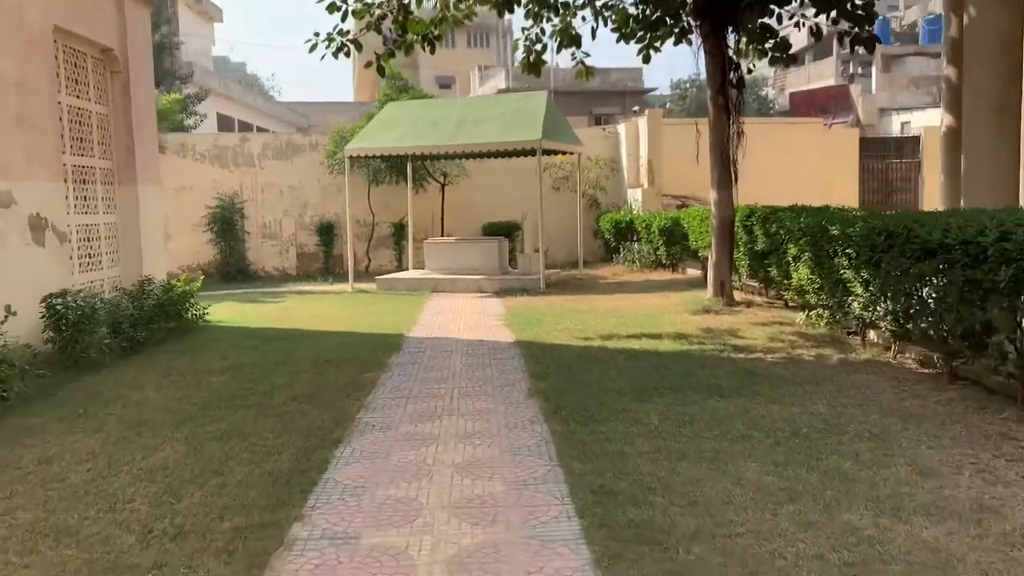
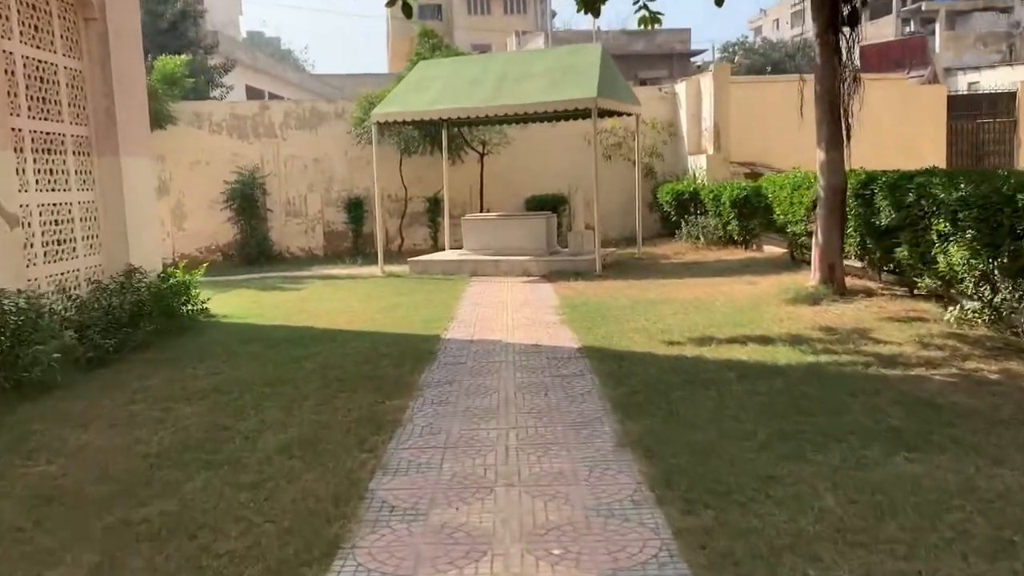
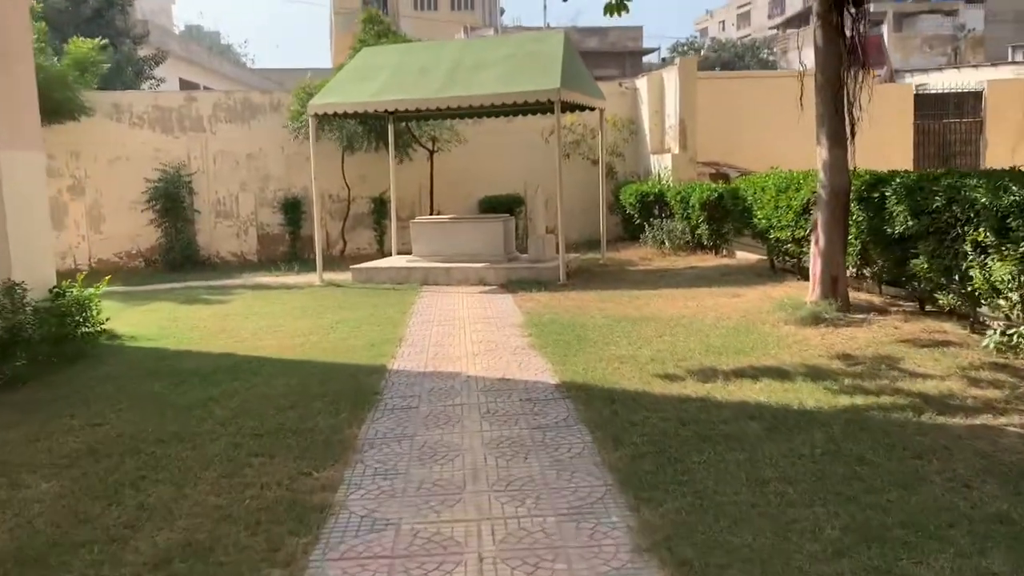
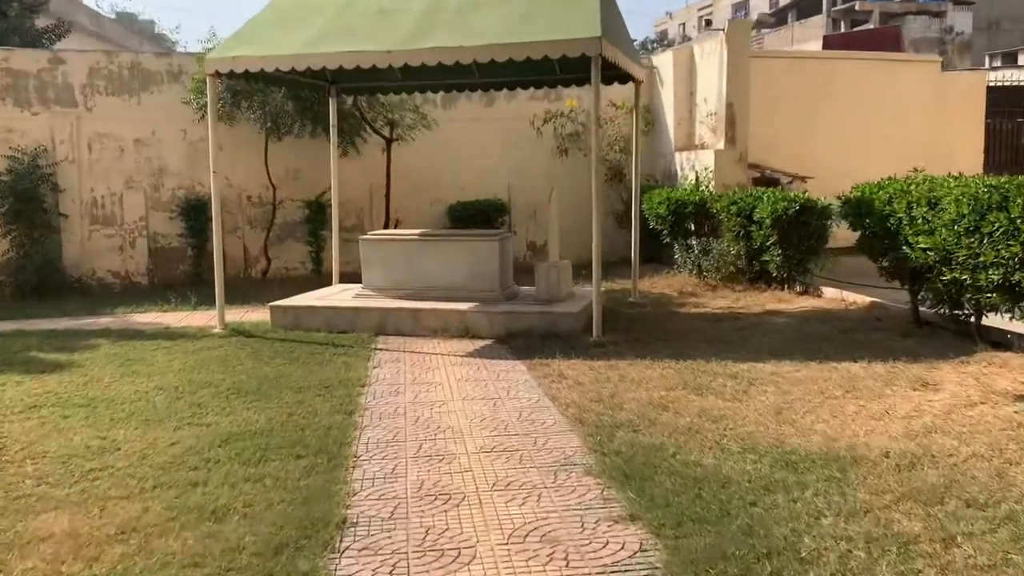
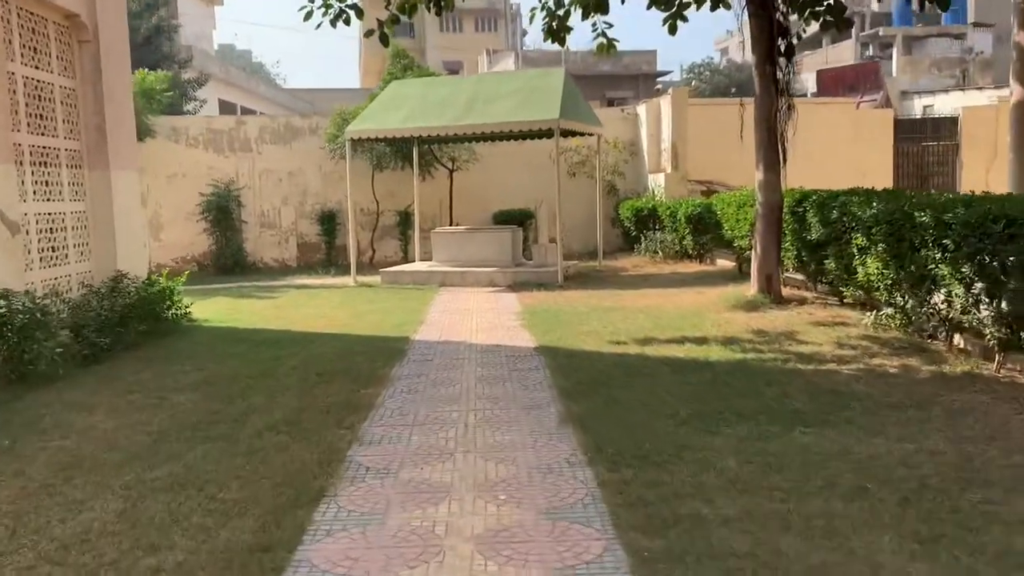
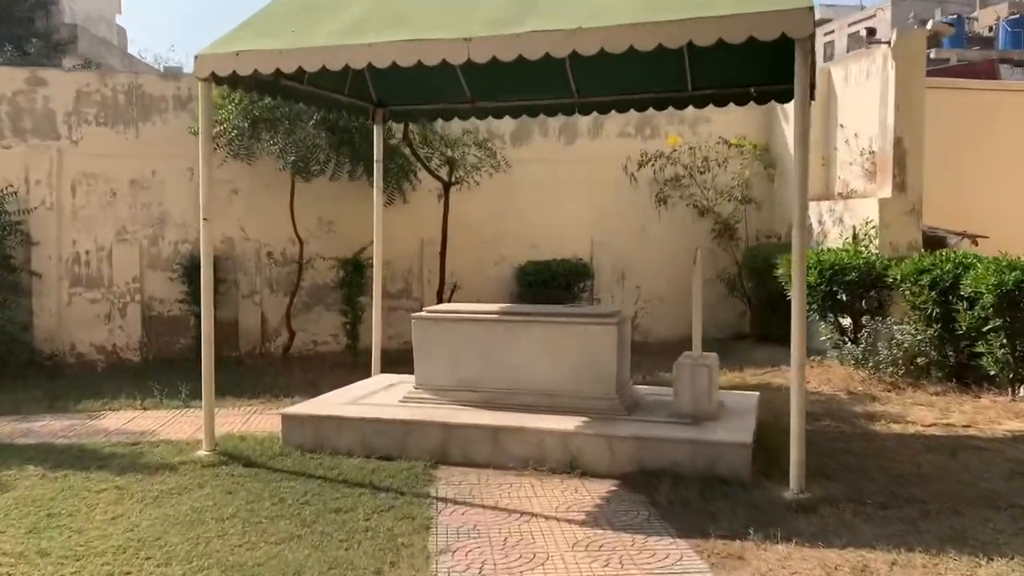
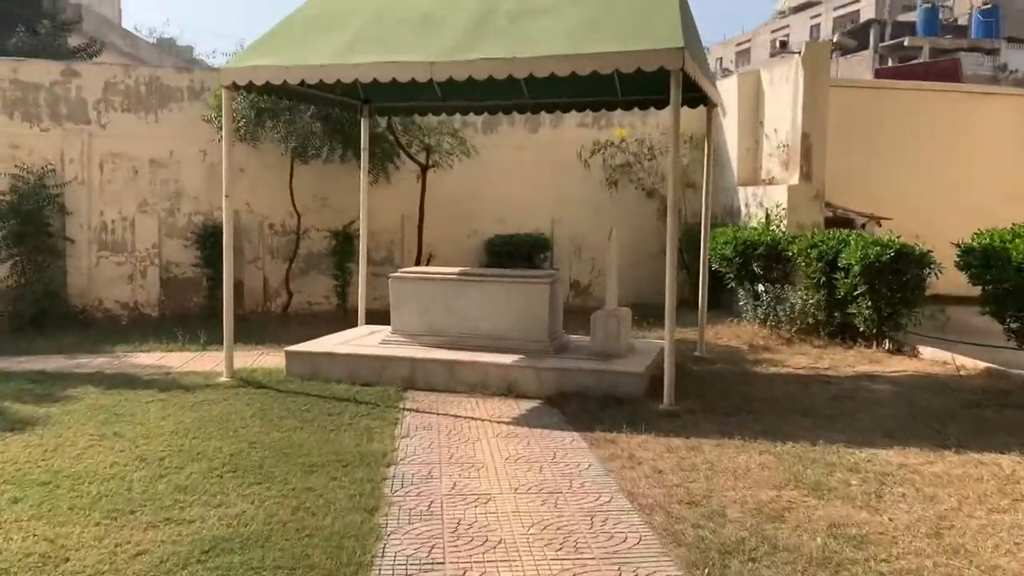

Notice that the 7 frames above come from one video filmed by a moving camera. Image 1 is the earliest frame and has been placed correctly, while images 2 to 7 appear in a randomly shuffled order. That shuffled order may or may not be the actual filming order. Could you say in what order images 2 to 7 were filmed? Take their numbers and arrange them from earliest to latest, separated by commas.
5, 2, 3, 4, 7, 6
